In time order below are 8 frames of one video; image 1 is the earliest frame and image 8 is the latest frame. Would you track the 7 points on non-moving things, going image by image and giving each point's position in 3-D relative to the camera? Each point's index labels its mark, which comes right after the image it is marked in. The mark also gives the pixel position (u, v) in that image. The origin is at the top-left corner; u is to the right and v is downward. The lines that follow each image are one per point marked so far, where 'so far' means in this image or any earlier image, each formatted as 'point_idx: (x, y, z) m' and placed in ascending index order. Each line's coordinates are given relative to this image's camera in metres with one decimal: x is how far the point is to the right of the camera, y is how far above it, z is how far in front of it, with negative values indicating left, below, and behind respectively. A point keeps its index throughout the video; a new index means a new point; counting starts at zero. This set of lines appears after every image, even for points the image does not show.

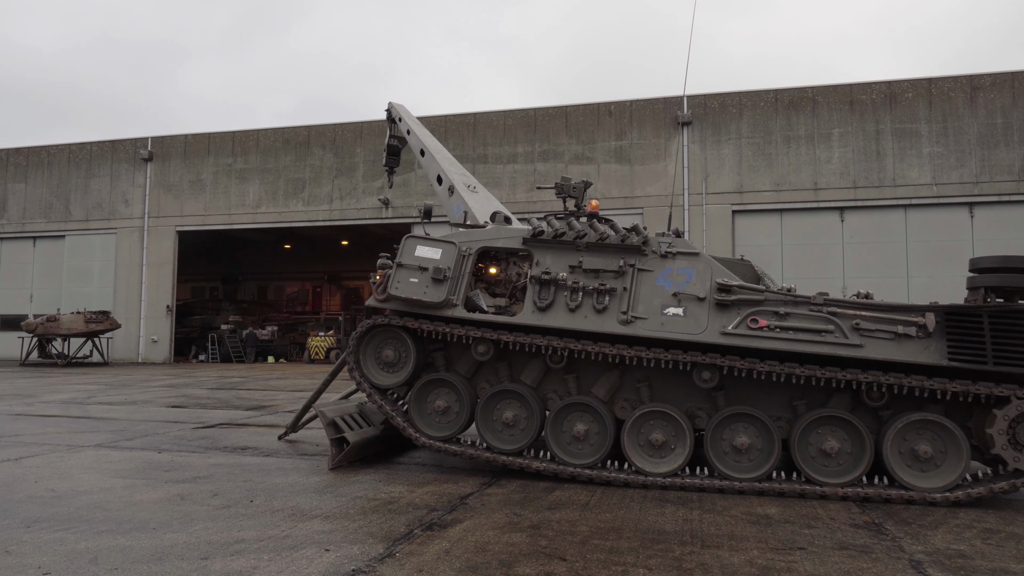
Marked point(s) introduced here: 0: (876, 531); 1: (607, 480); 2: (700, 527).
0: (+2.8, -1.9, +5.4) m
1: (+0.9, -1.9, +7.0) m
2: (+1.5, -1.9, +5.5) m
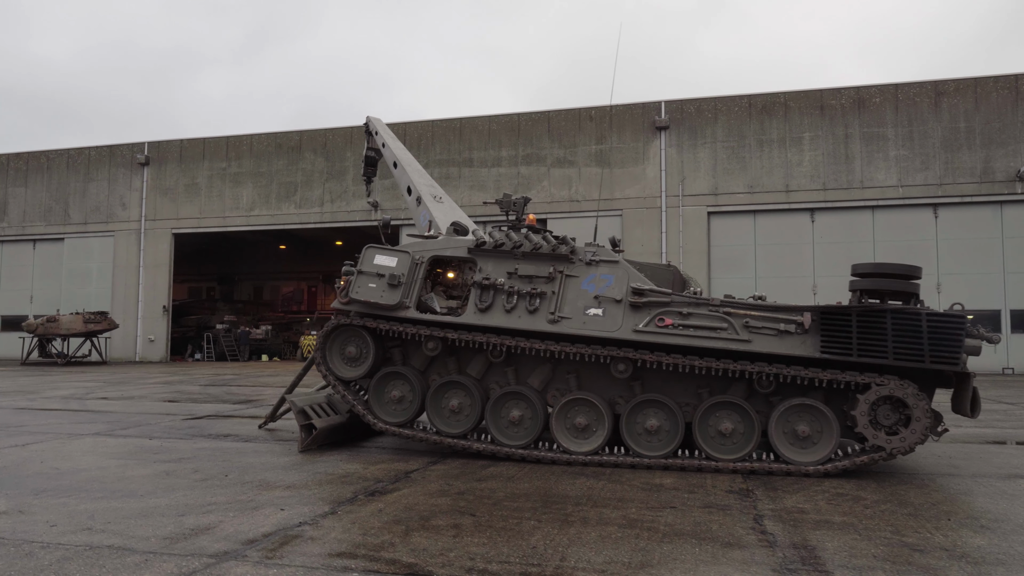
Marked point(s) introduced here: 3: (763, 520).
0: (+2.1, -1.9, +6.5) m
1: (+0.3, -2.0, +8.0) m
2: (+0.8, -1.9, +6.6) m
3: (+2.0, -1.9, +5.6) m
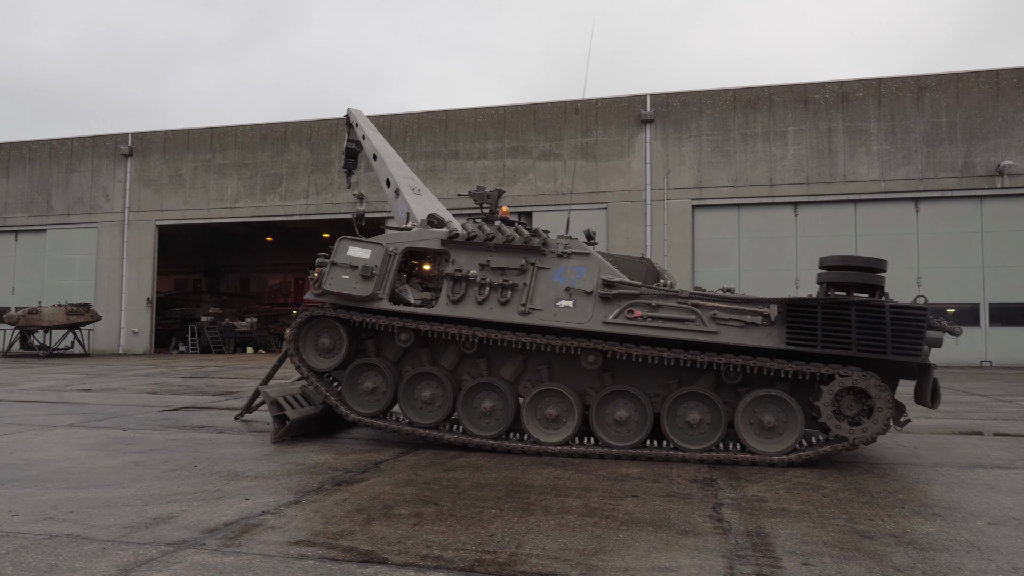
0: (+1.8, -1.8, +6.6) m
1: (-0.1, -1.9, +8.1) m
2: (+0.5, -1.9, +6.7) m
3: (+1.7, -1.8, +5.7) m
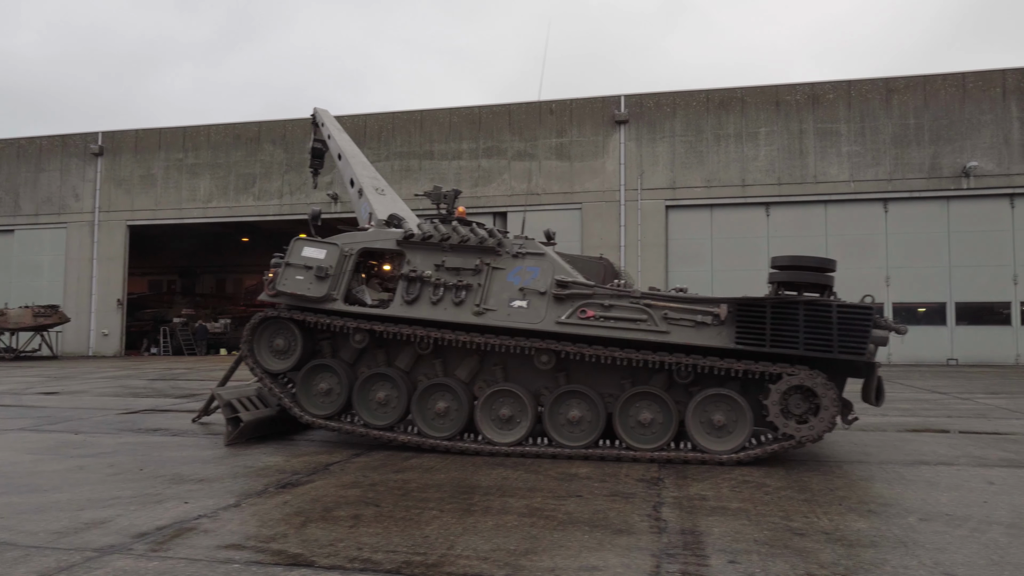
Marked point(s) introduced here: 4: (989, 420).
0: (+1.3, -1.8, +6.6) m
1: (-0.6, -1.9, +8.1) m
2: (0.0, -1.9, +6.7) m
3: (+1.2, -1.8, +5.7) m
4: (+7.9, -2.2, +11.5) m
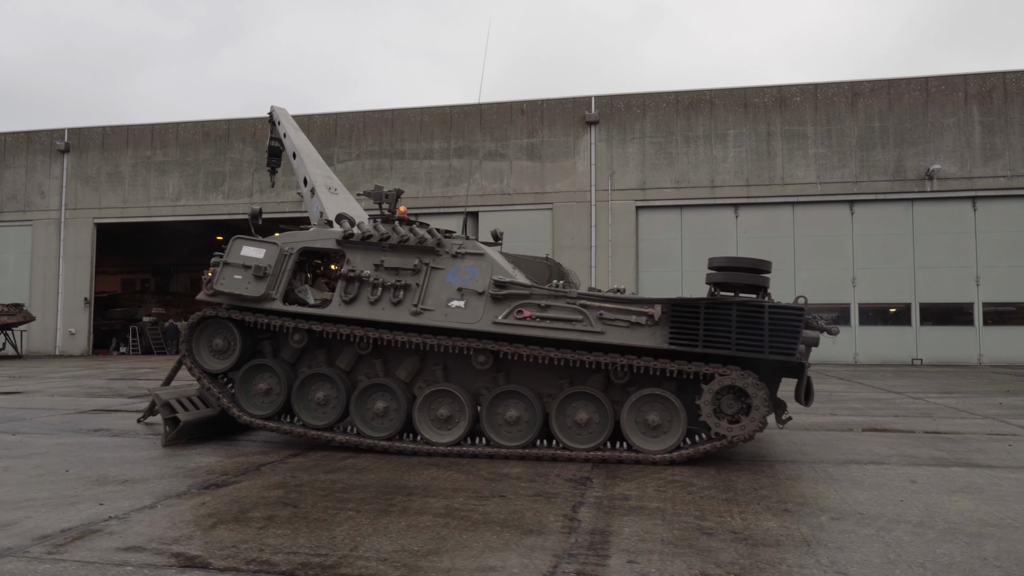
0: (+0.6, -1.9, +6.7) m
1: (-1.3, -1.9, +8.1) m
2: (-0.7, -1.9, +6.7) m
3: (+0.6, -1.8, +5.7) m
4: (+7.0, -2.2, +11.7) m
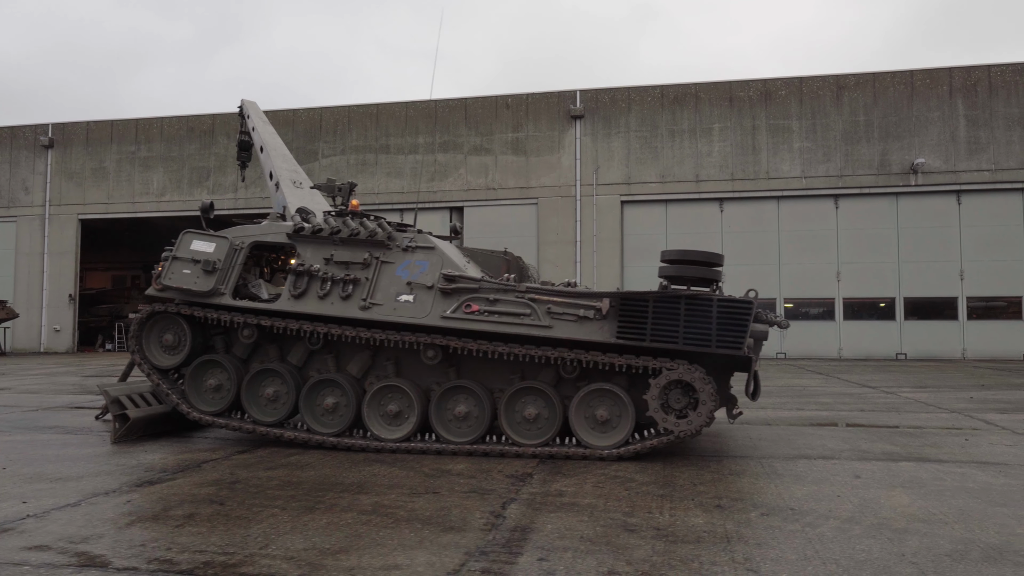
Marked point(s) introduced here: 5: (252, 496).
0: (+0.1, -1.8, +6.6) m
1: (-1.9, -1.8, +8.0) m
2: (-1.3, -1.8, +6.6) m
3: (0.0, -1.7, +5.7) m
4: (+6.5, -2.1, +11.7) m
5: (-2.2, -1.8, +5.9) m
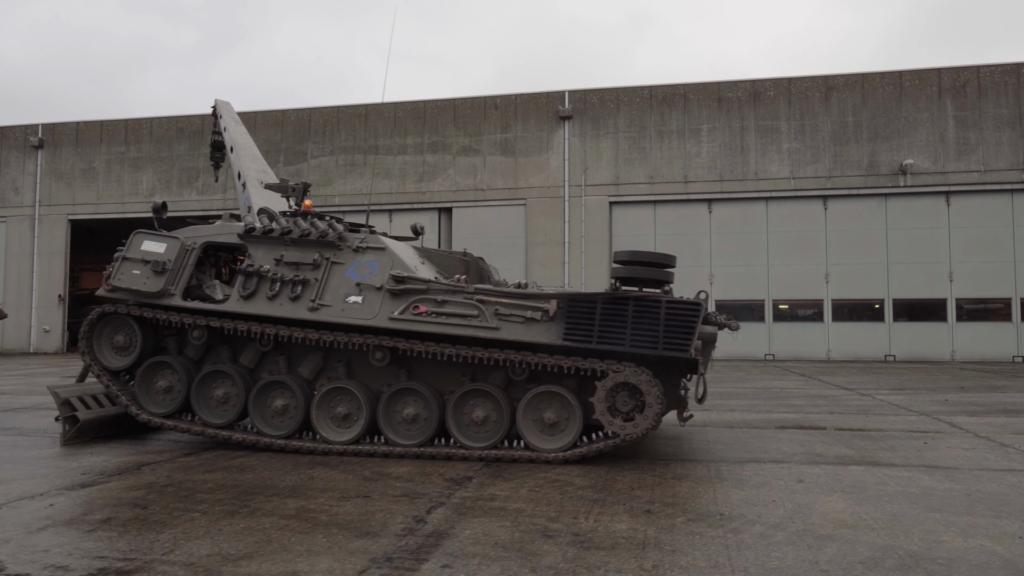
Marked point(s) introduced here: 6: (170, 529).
0: (-0.5, -1.8, +6.5) m
1: (-2.5, -1.8, +7.9) m
2: (-1.9, -1.8, +6.5) m
3: (-0.6, -1.8, +5.6) m
4: (+5.9, -2.1, +11.5) m
5: (-2.8, -1.8, +5.9) m
6: (-2.4, -1.7, +5.0) m
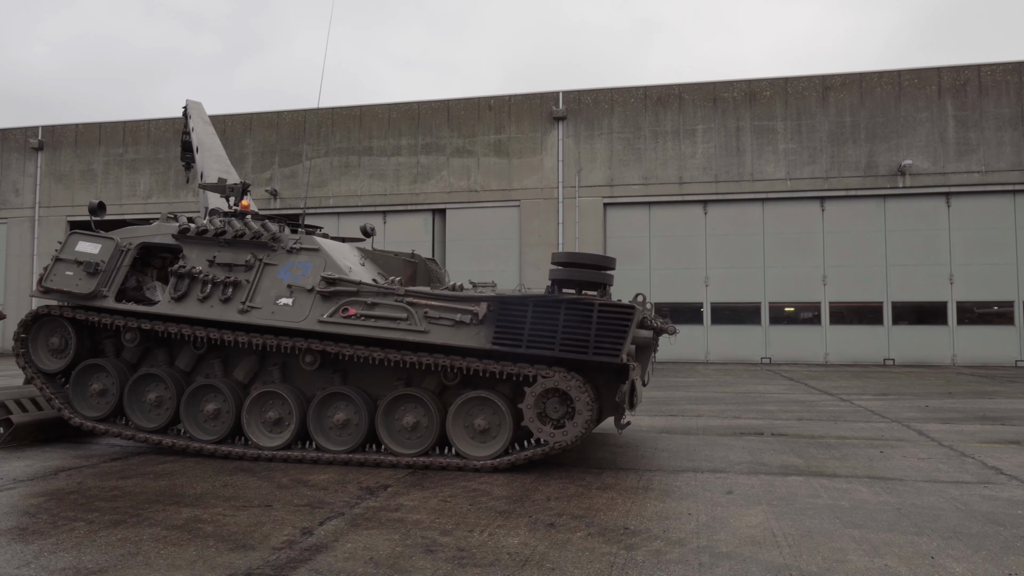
0: (-1.3, -1.8, +6.3) m
1: (-3.2, -1.8, +7.7) m
2: (-2.6, -1.8, +6.3) m
3: (-1.4, -1.8, +5.4) m
4: (+5.2, -2.1, +11.2) m
5: (-3.6, -1.8, +5.7) m
6: (-3.2, -1.7, +4.9) m
